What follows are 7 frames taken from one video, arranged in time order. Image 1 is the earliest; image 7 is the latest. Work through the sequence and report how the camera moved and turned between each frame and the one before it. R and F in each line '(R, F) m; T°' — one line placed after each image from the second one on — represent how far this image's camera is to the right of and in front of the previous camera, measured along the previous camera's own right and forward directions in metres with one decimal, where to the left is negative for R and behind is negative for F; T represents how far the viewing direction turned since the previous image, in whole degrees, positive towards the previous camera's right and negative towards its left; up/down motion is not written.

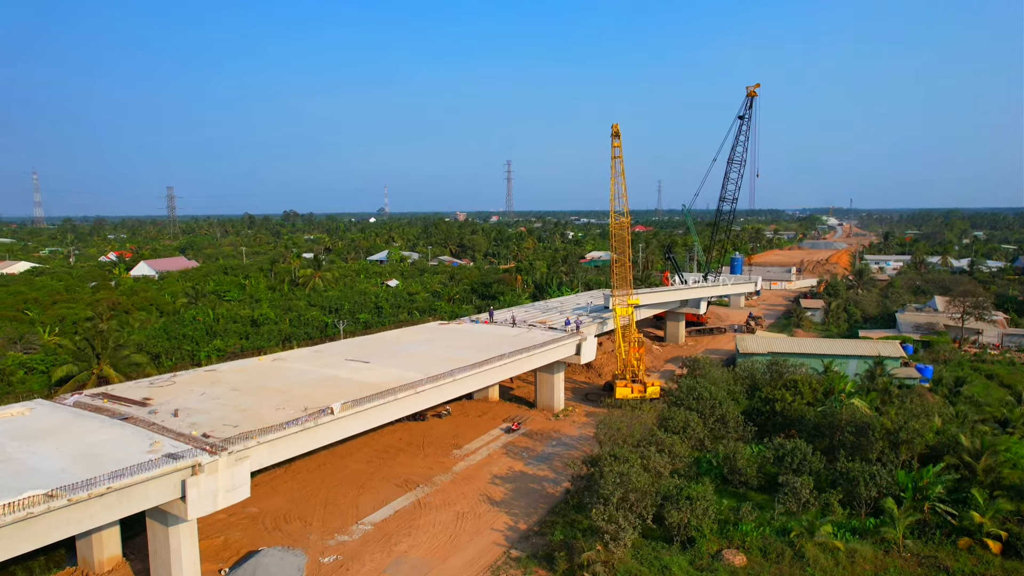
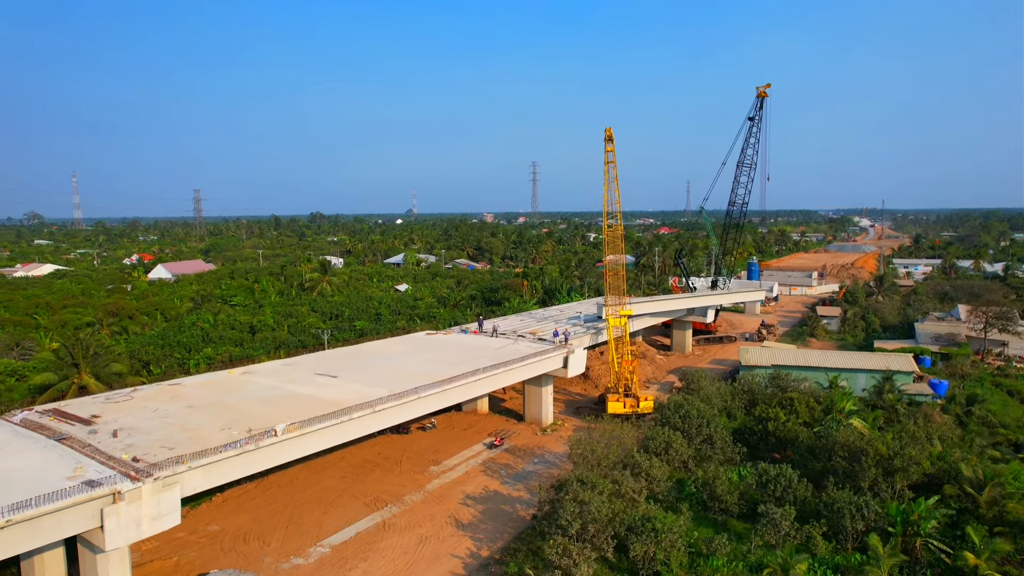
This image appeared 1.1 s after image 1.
(+1.7, +0.8) m; -2°
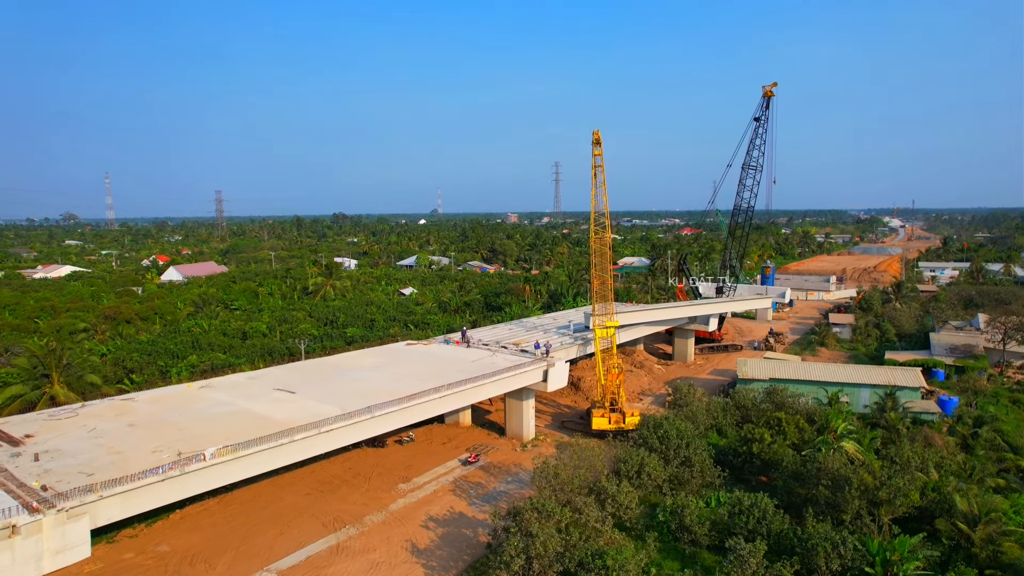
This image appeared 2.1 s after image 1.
(+1.8, +0.9) m; -2°
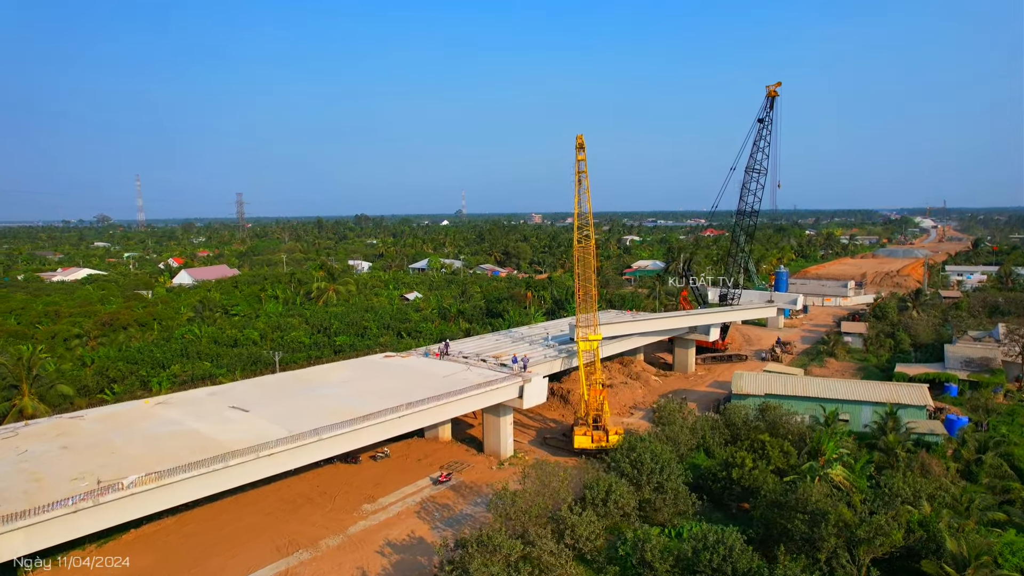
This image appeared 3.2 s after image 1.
(+1.8, +0.9) m; -2°
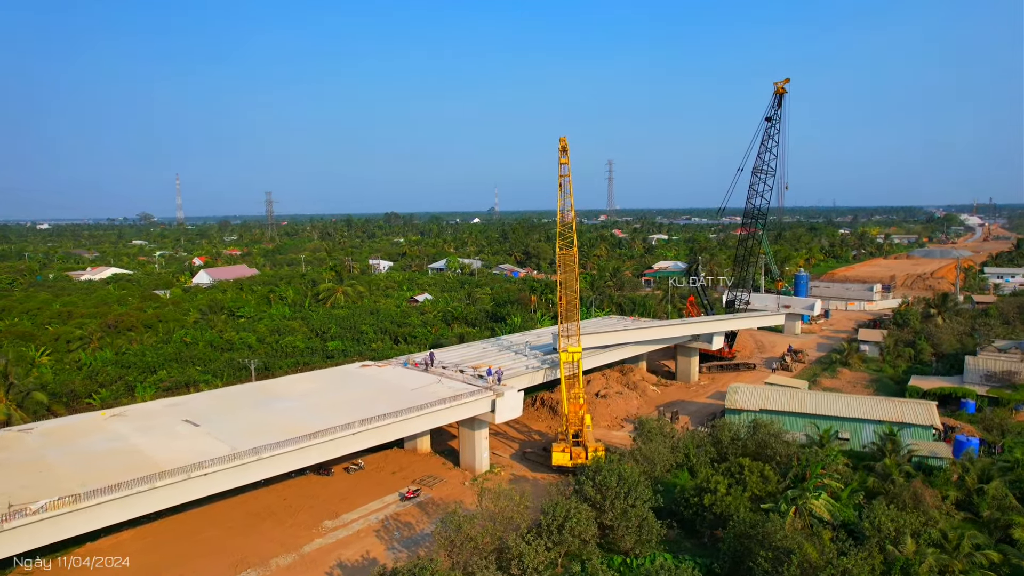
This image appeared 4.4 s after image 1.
(+2.2, +0.9) m; -3°
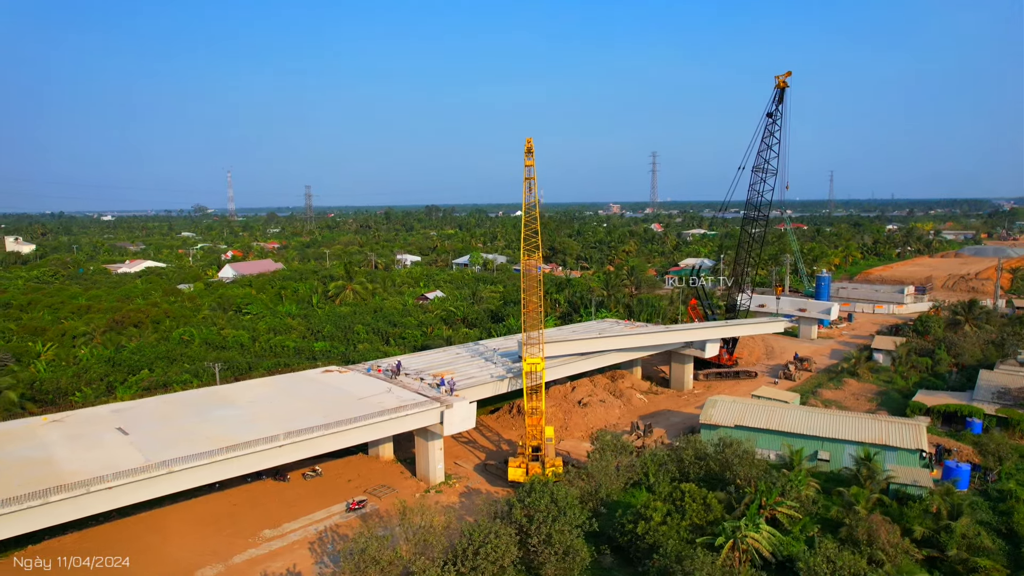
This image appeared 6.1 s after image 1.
(+3.3, +0.8) m; -4°
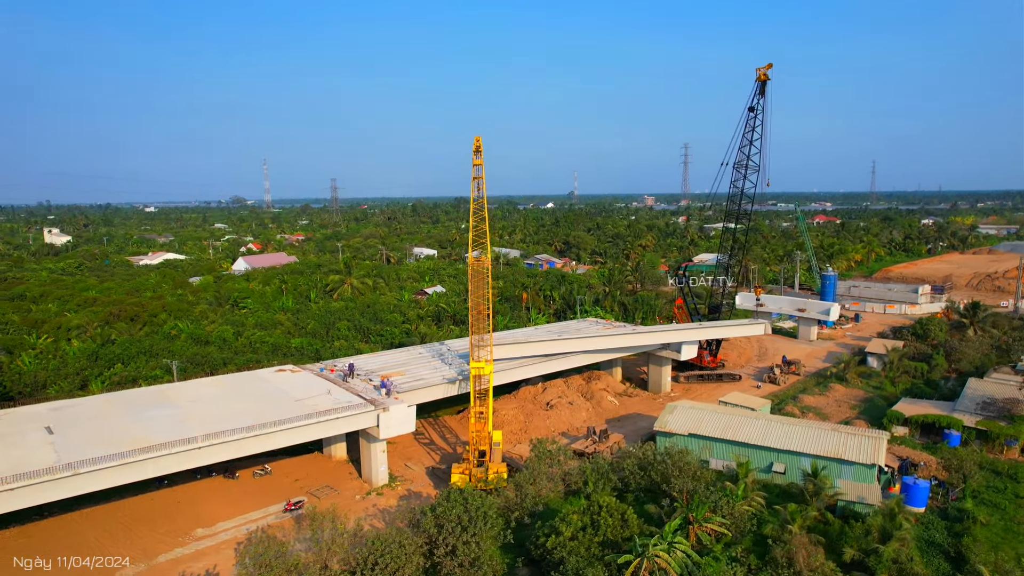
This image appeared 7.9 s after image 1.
(+3.4, +0.5) m; -3°
